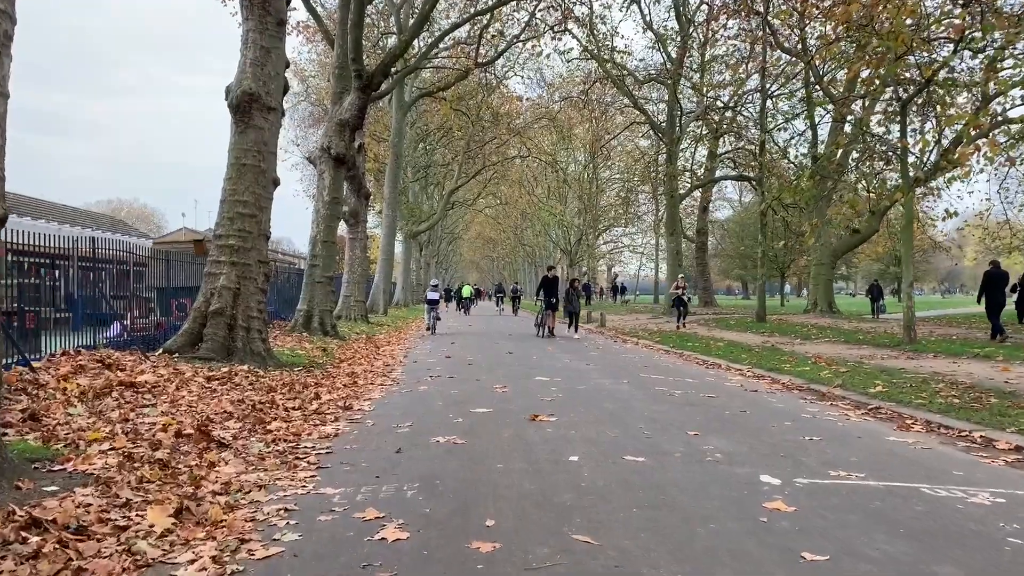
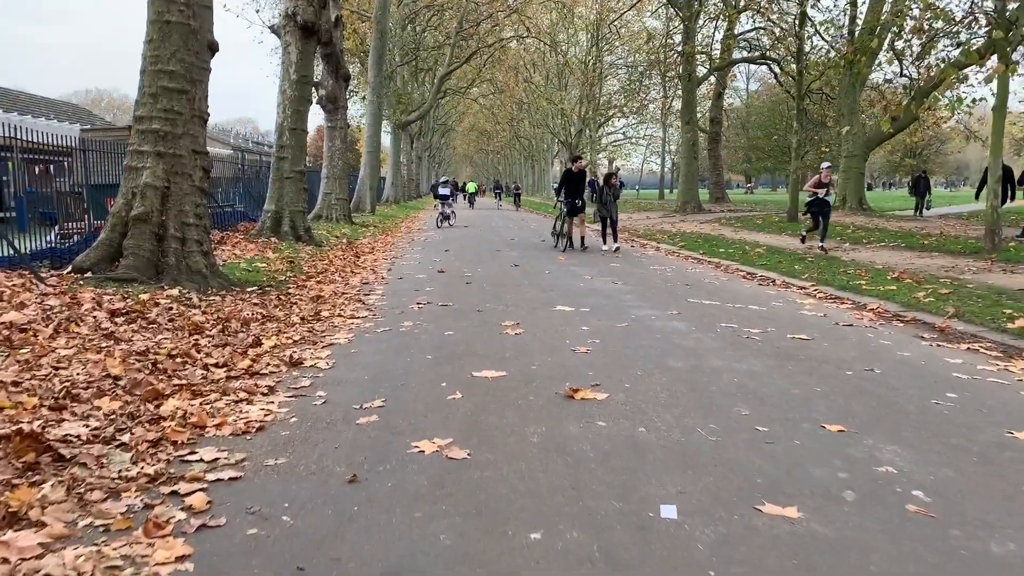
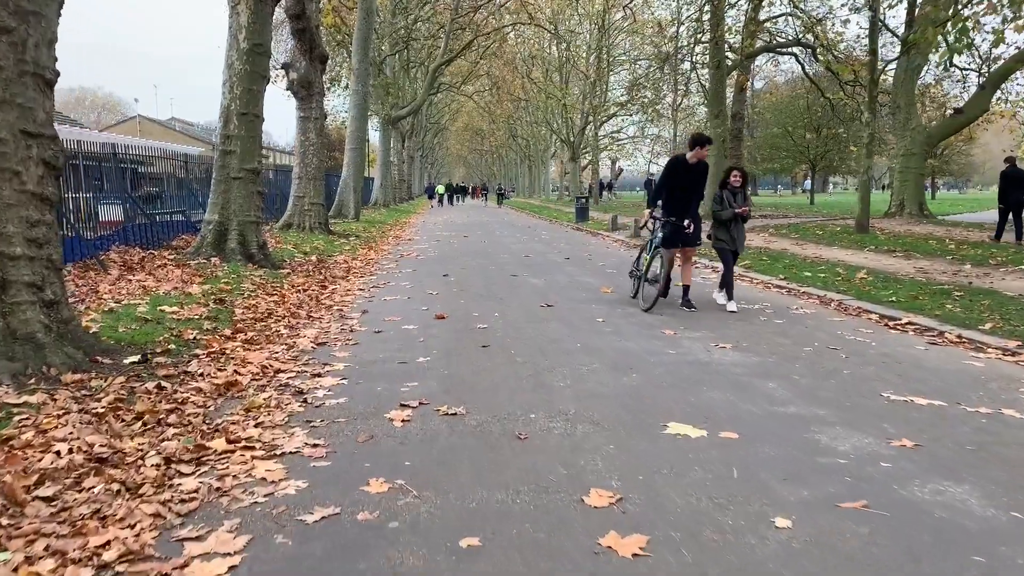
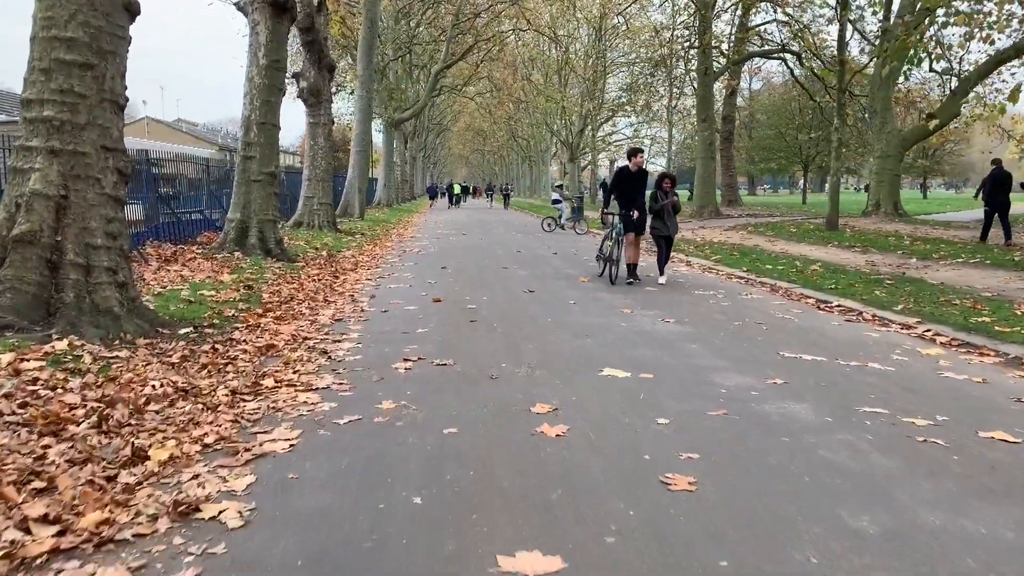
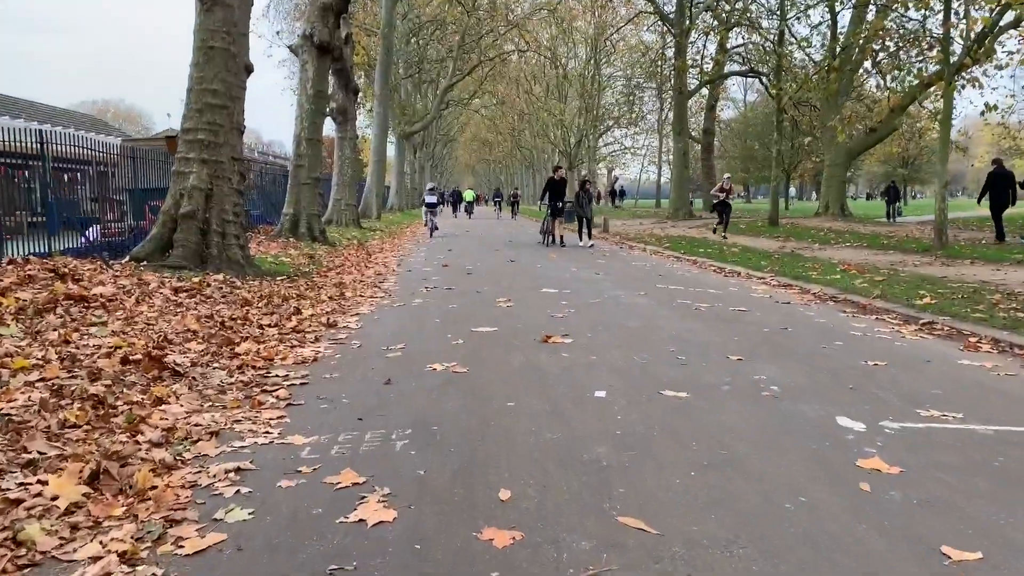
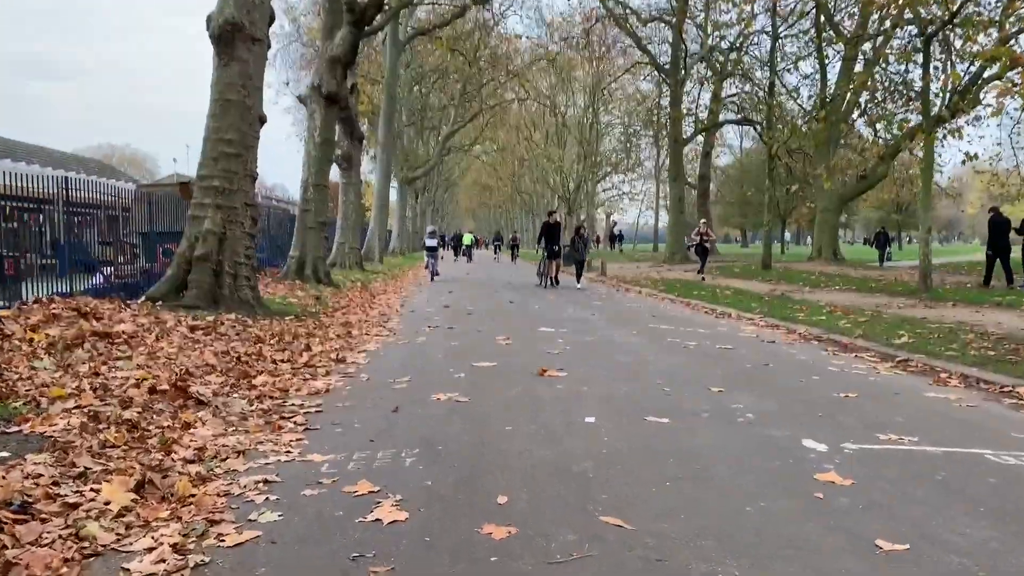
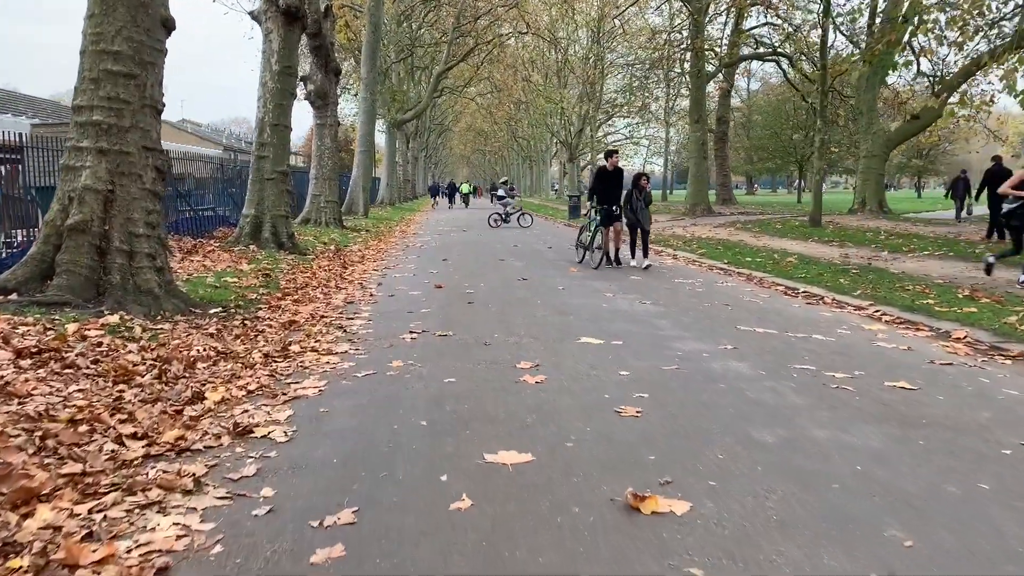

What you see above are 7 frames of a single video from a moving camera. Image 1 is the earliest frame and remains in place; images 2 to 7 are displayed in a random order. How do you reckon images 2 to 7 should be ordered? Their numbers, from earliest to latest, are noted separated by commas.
6, 5, 2, 7, 4, 3
